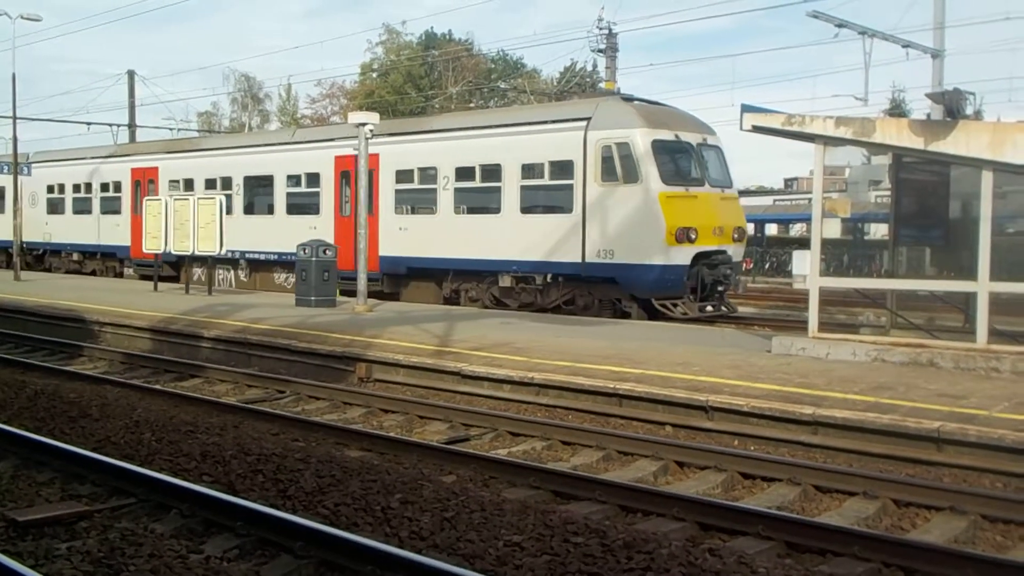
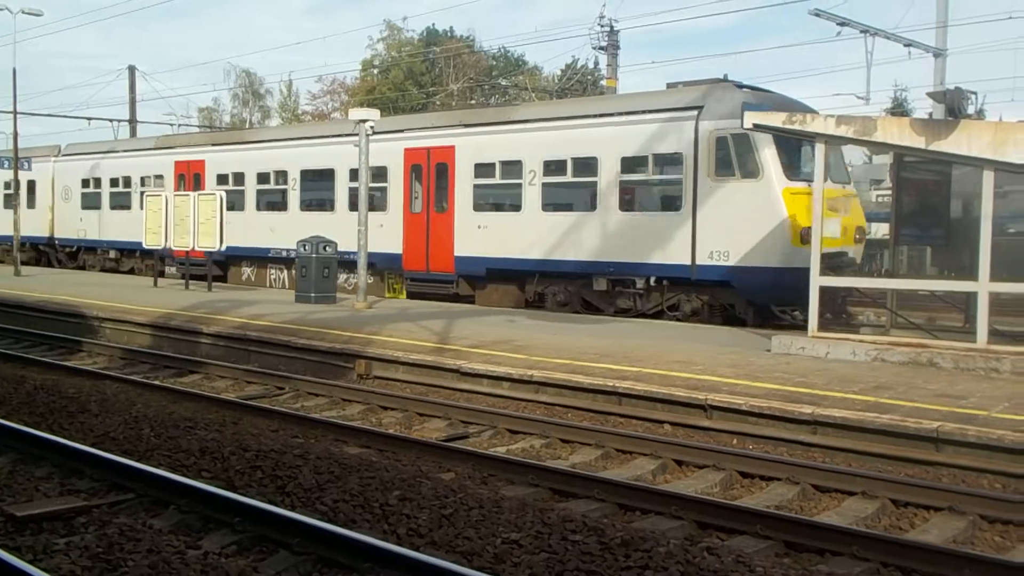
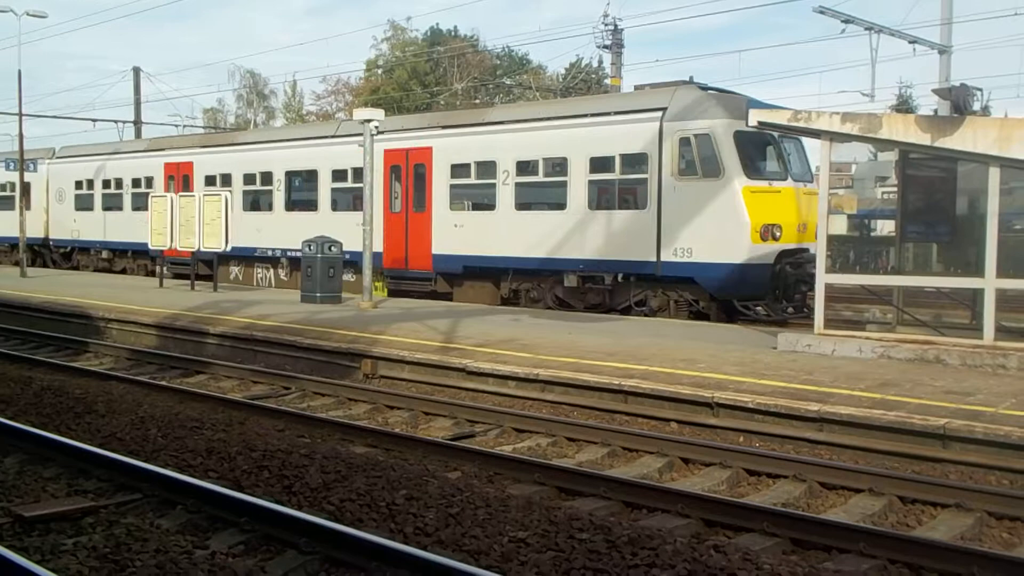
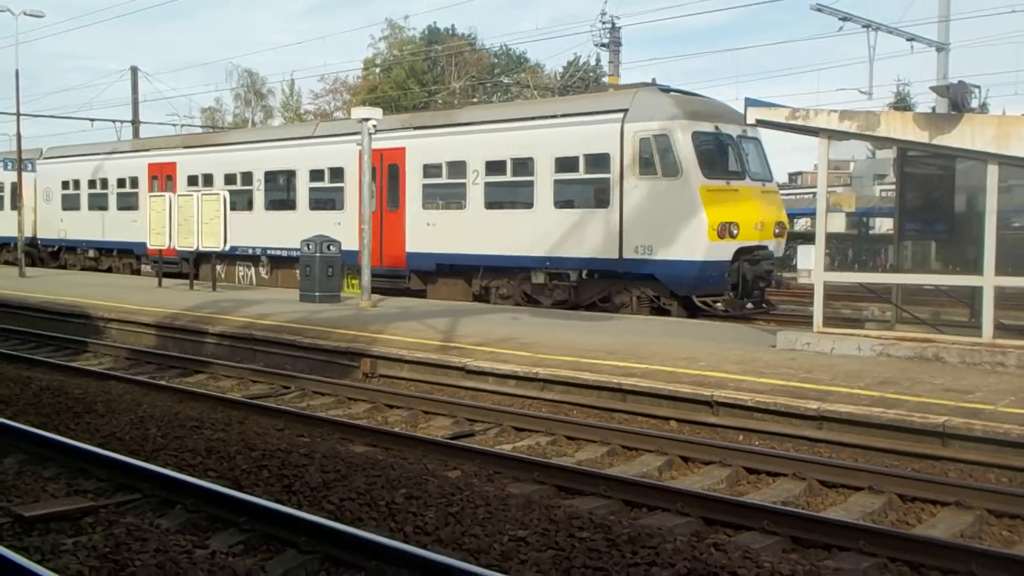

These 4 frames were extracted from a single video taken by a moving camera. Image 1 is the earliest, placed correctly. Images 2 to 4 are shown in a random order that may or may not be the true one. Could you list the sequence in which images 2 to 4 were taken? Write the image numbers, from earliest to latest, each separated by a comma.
4, 3, 2
